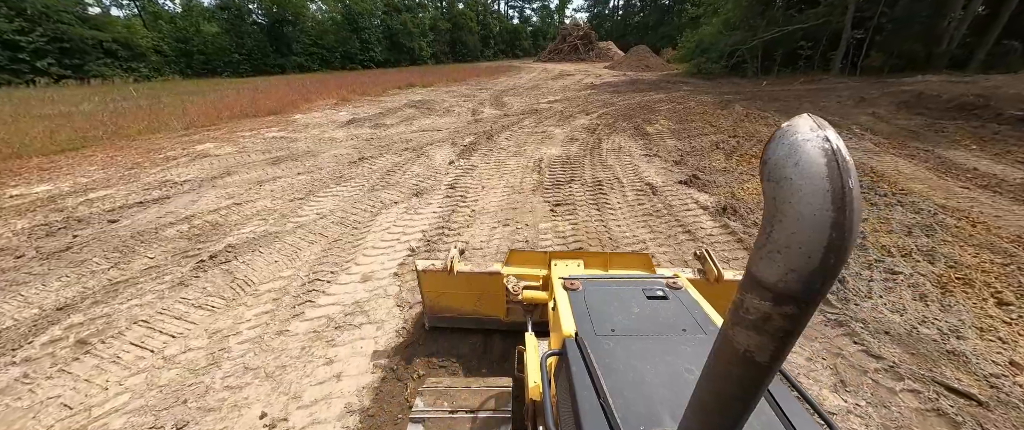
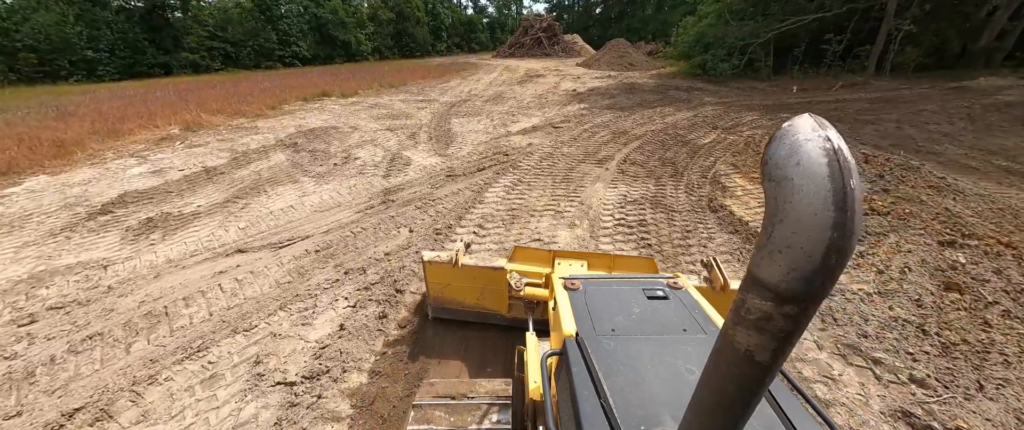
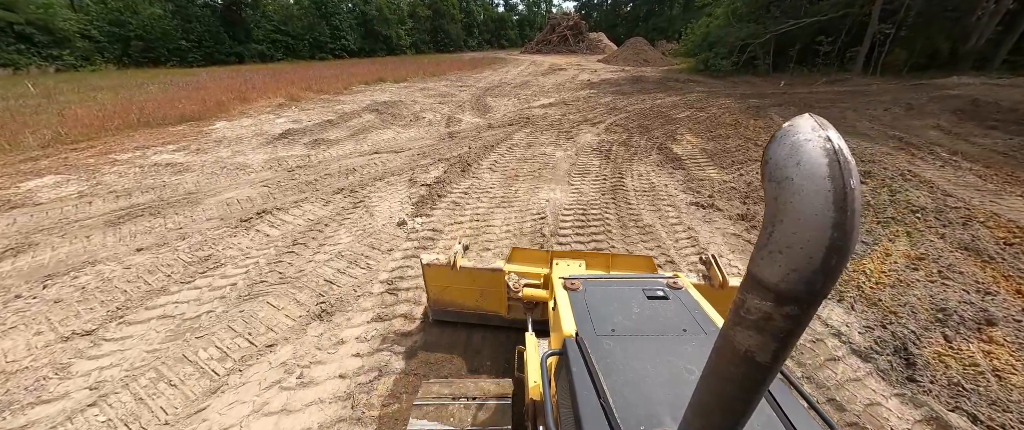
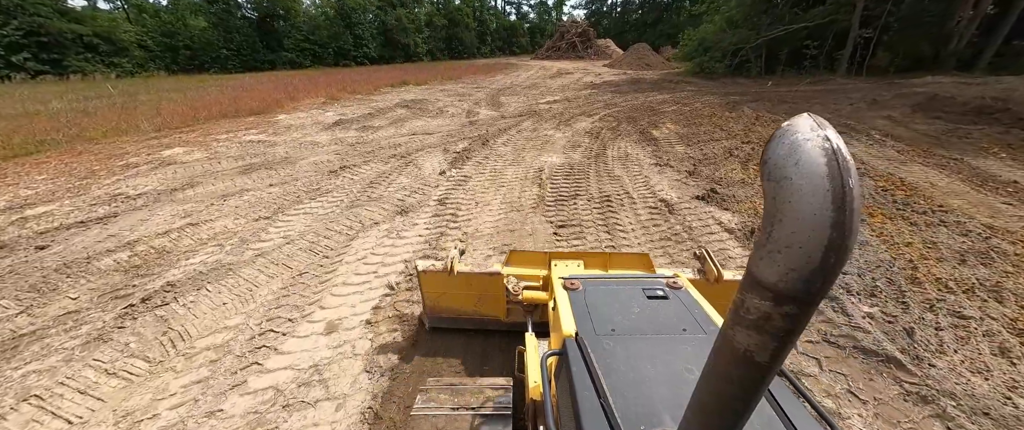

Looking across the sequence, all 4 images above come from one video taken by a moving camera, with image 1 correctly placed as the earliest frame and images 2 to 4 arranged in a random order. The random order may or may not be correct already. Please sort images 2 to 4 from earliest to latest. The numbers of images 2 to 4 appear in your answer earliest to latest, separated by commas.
4, 3, 2
